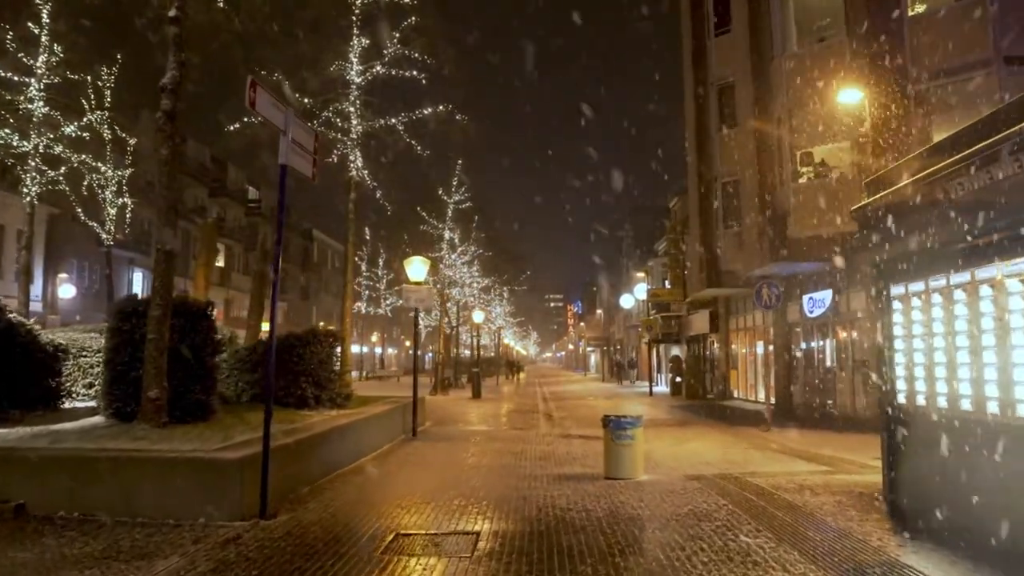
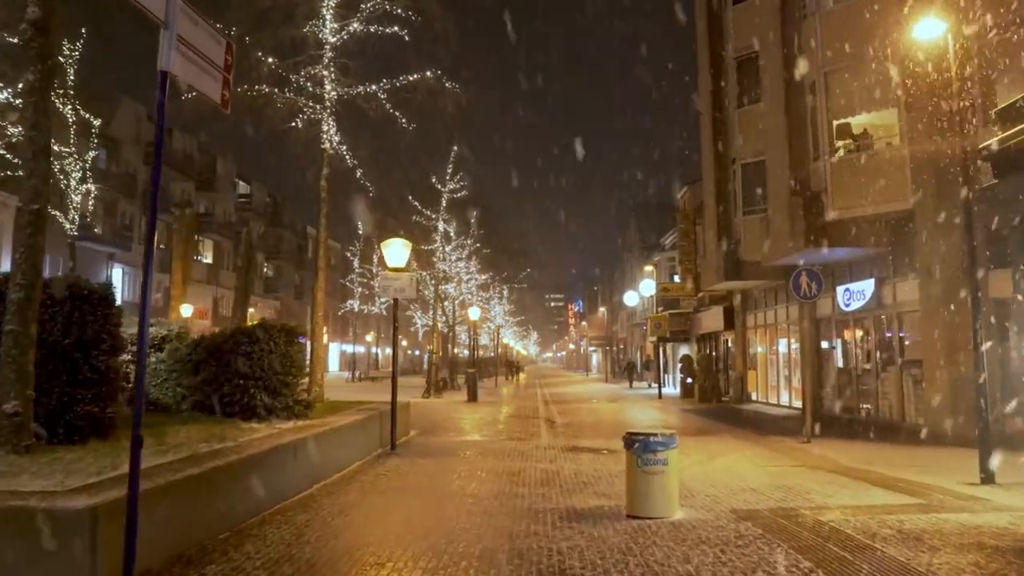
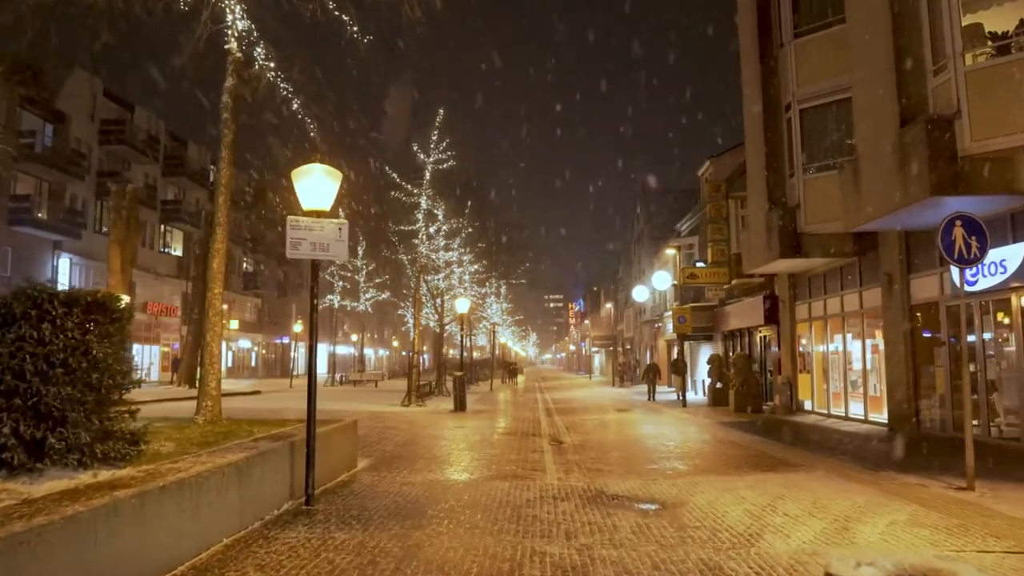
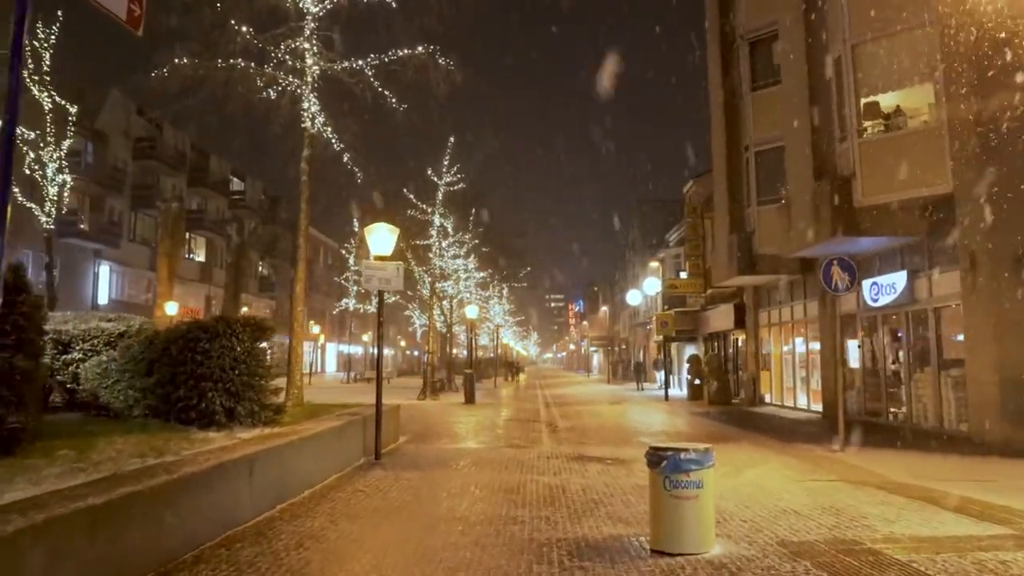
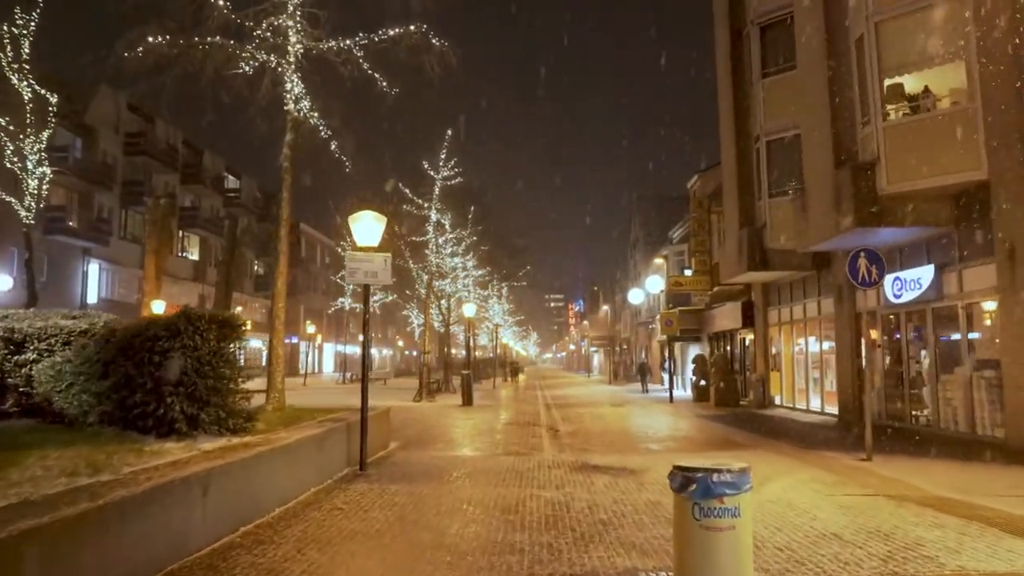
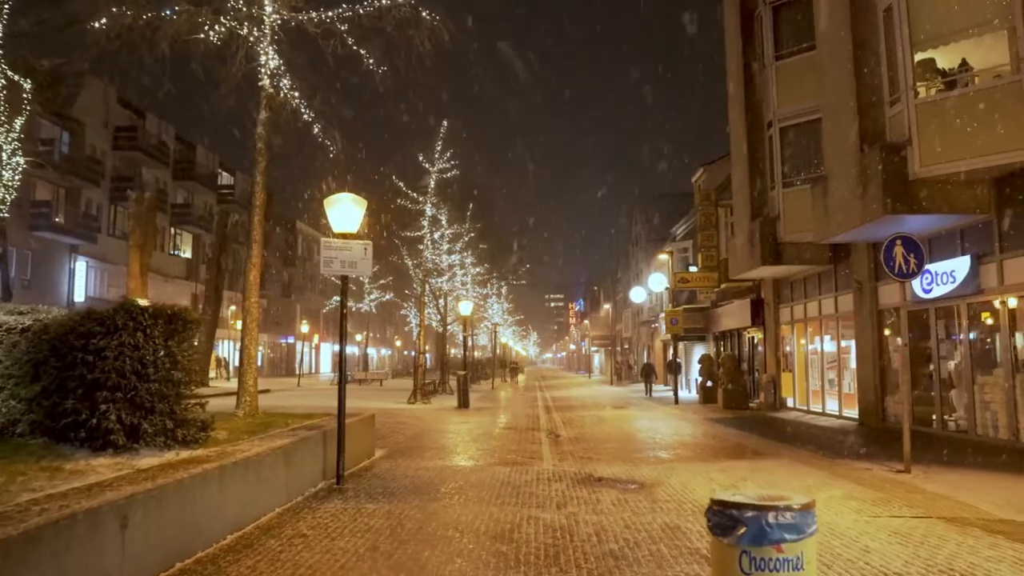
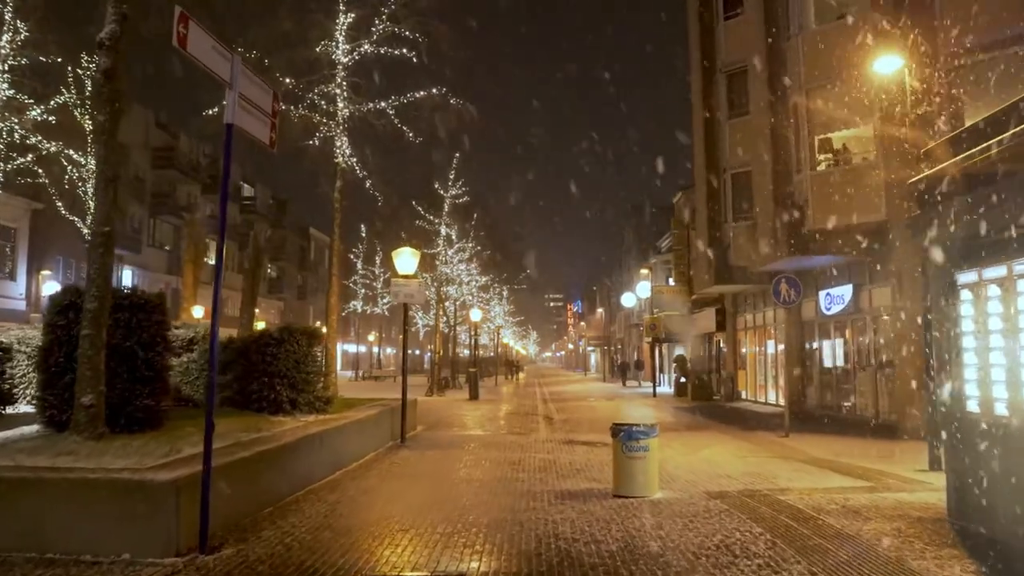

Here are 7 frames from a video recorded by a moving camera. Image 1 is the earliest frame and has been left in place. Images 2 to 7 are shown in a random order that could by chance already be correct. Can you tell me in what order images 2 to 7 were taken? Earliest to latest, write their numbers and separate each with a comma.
7, 2, 4, 5, 6, 3
